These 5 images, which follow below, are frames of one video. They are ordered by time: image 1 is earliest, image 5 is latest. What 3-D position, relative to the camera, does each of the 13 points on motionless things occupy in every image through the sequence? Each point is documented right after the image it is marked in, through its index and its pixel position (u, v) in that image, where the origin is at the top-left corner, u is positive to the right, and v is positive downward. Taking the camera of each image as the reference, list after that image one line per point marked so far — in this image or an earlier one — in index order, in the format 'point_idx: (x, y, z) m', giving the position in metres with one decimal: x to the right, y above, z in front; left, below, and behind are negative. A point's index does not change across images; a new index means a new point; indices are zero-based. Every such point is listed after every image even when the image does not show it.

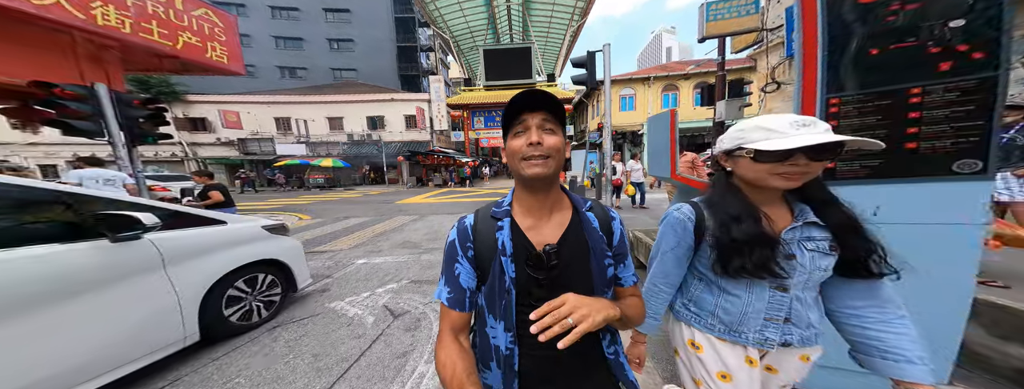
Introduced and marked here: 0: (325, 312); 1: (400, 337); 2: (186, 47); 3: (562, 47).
0: (-2.3, -1.4, +2.8) m
1: (-1.2, -1.5, +2.7) m
2: (-7.2, +3.3, +5.8) m
3: (+3.4, +10.4, +17.5) m
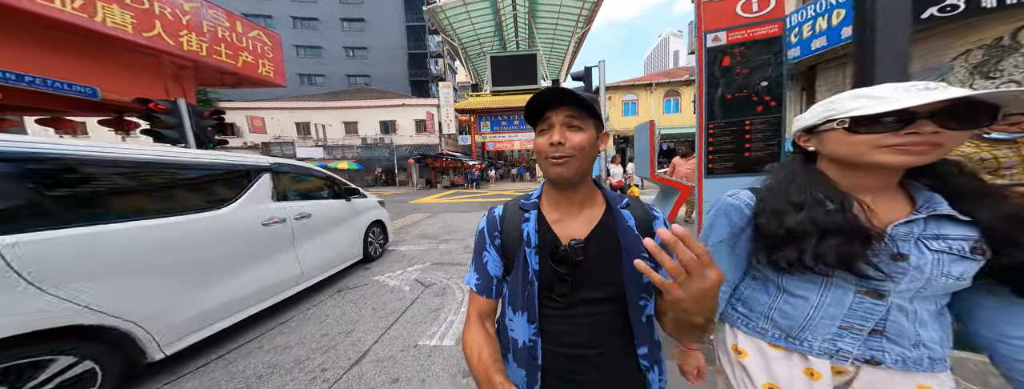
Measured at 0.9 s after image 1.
0: (-2.2, -1.3, +3.7) m
1: (-1.1, -1.4, +3.5) m
2: (-7.0, +3.4, +6.8) m
3: (+3.8, +10.3, +18.4) m
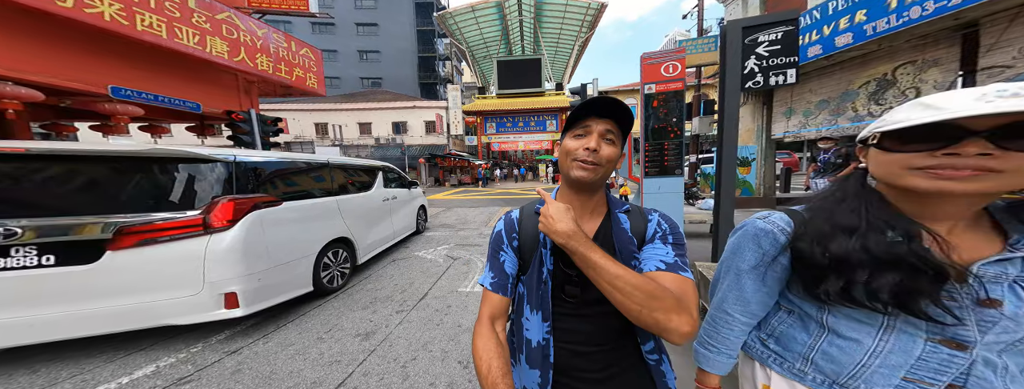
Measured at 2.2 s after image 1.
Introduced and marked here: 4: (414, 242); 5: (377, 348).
0: (-2.0, -1.2, +5.0) m
1: (-0.9, -1.3, +4.8) m
2: (-6.7, +3.6, +8.2) m
3: (+4.3, +10.4, +19.6) m
4: (-2.3, -1.1, +5.8) m
5: (-1.2, -1.4, +2.4) m
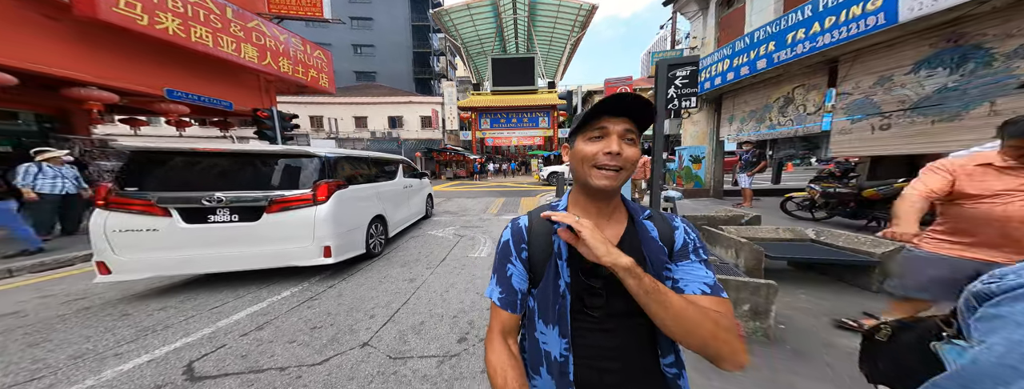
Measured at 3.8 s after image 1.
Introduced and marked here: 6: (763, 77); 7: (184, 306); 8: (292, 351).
0: (-2.1, -0.9, +6.1) m
1: (-1.0, -1.1, +5.9) m
2: (-6.9, +3.9, +9.0) m
3: (+3.9, +10.9, +20.7) m
4: (-2.4, -0.8, +6.9) m
5: (-1.2, -1.2, +3.4) m
6: (+5.6, +2.7, +5.8) m
7: (-3.1, -1.1, +2.5) m
8: (-1.7, -1.2, +2.0) m
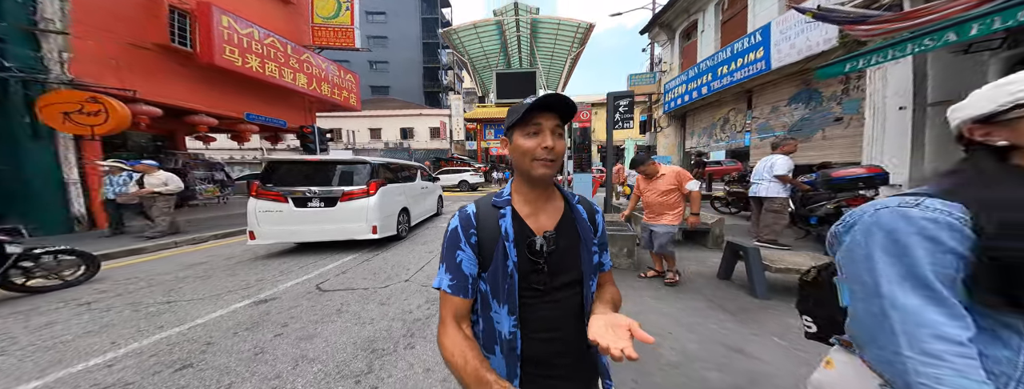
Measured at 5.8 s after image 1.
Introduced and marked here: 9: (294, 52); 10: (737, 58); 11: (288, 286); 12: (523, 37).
0: (-2.2, -0.9, +7.5) m
1: (-1.1, -1.1, +7.3) m
2: (-6.8, +3.8, +10.7) m
3: (+4.3, +10.4, +22.2) m
4: (-2.4, -0.8, +8.3) m
5: (-1.4, -1.2, +4.8) m
6: (+5.5, +2.6, +7.1) m
7: (-3.3, -1.0, +3.9) m
8: (-1.9, -1.1, +3.4) m
9: (-6.7, +4.3, +8.0) m
10: (+4.9, +2.9, +5.6) m
11: (-2.7, -1.1, +3.1) m
12: (+0.8, +10.4, +17.8) m
